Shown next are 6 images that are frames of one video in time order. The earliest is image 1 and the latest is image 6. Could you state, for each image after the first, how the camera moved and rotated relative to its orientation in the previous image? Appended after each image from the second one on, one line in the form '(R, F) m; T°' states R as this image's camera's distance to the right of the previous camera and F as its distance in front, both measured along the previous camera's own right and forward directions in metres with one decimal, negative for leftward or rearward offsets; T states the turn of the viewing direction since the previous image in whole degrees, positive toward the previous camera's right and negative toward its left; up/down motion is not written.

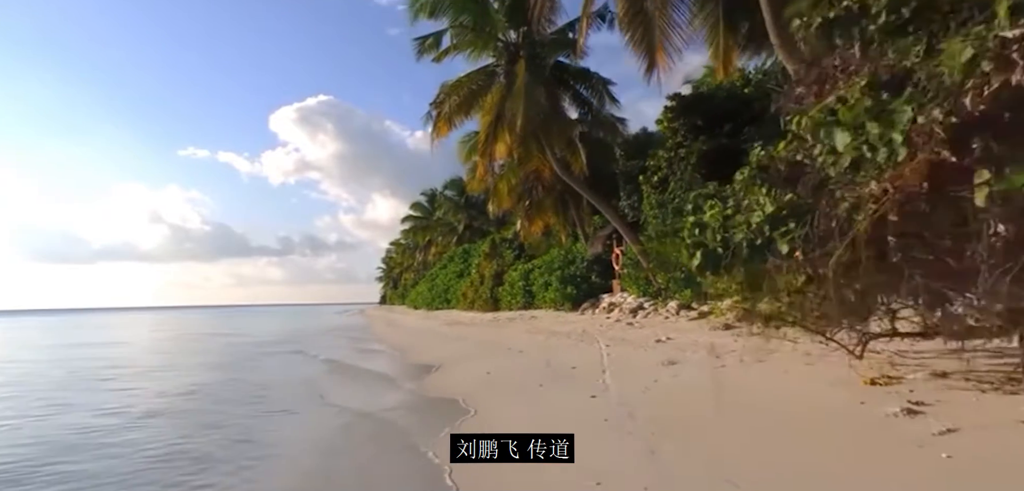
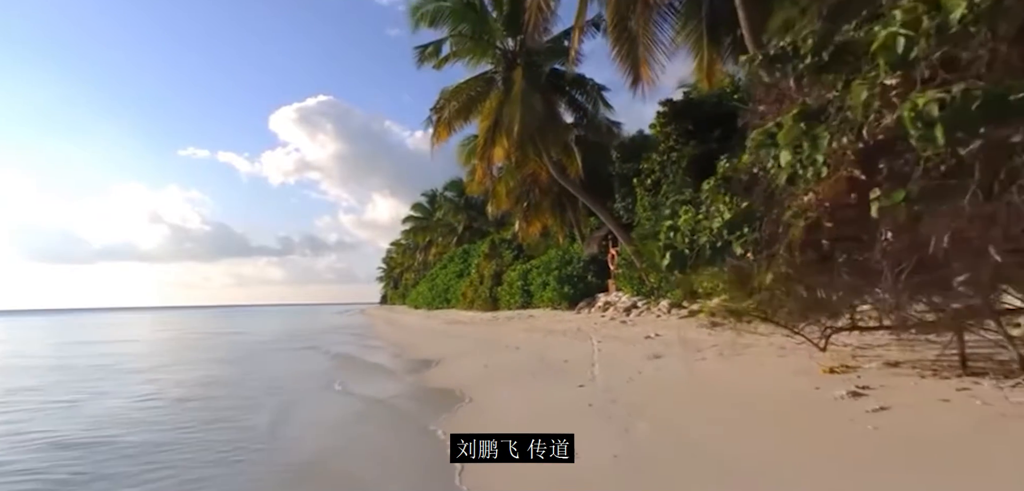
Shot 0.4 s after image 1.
(+0.1, -0.7) m; 0°
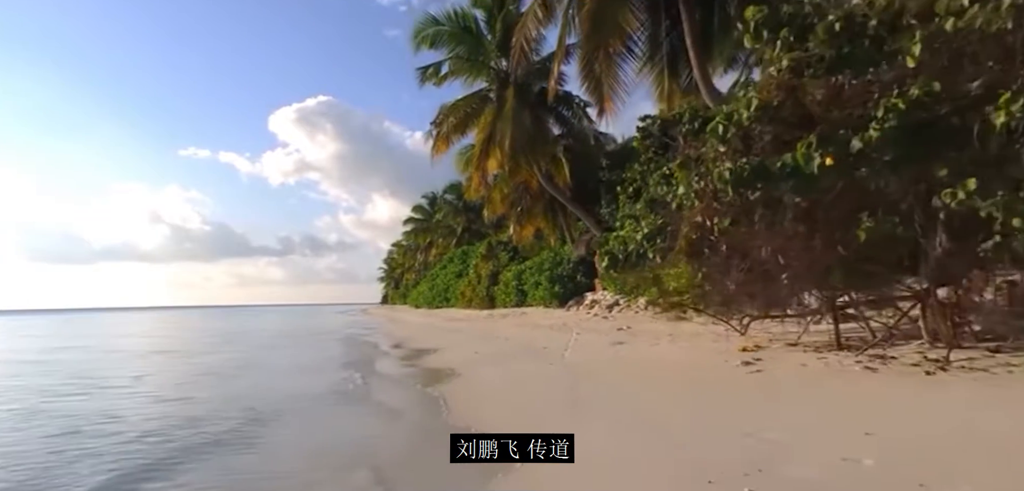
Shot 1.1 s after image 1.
(+0.3, -2.1) m; 0°
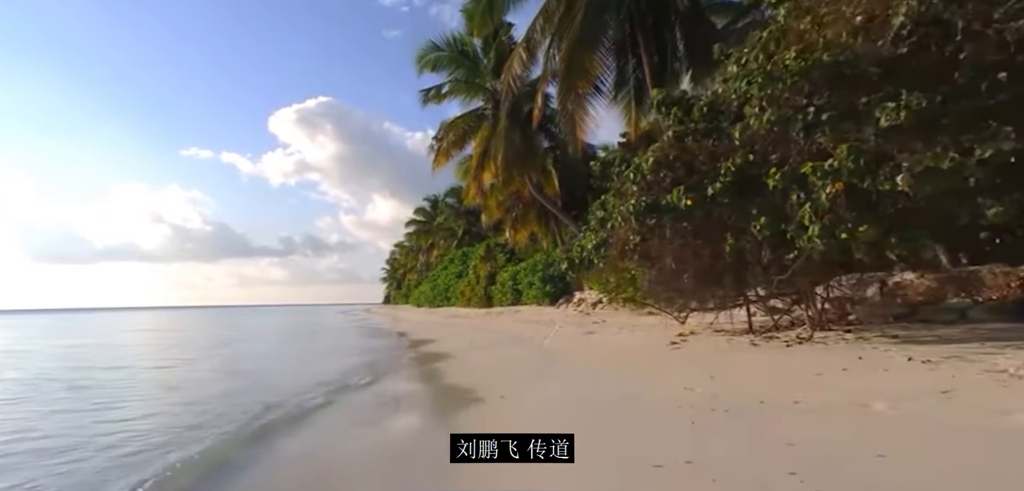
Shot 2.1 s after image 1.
(+0.3, -2.5) m; 0°
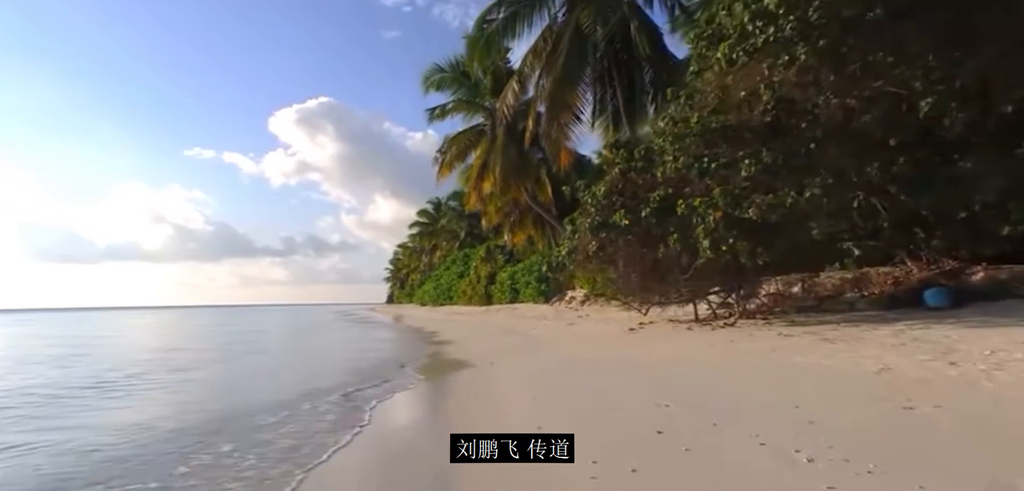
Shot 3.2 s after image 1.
(+0.2, -2.6) m; 0°
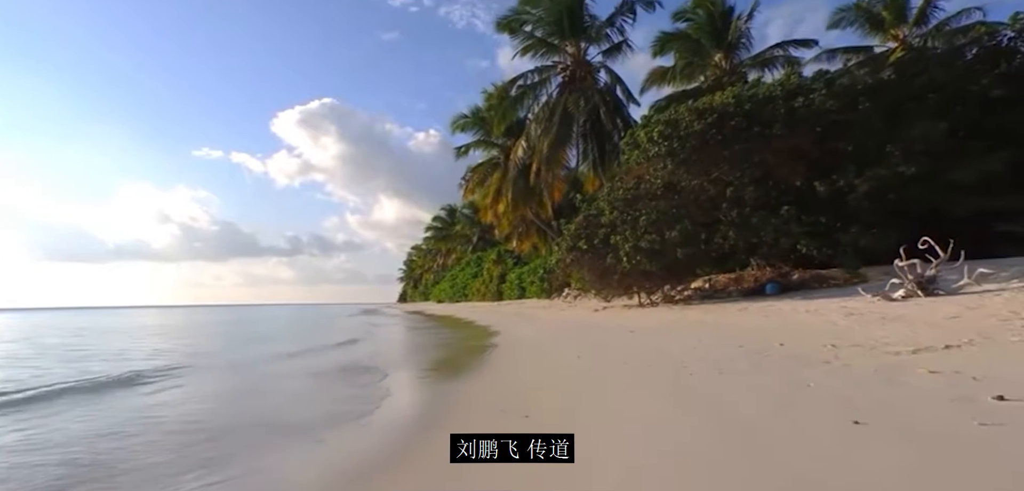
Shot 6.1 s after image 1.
(-0.2, -7.3) m; 0°
